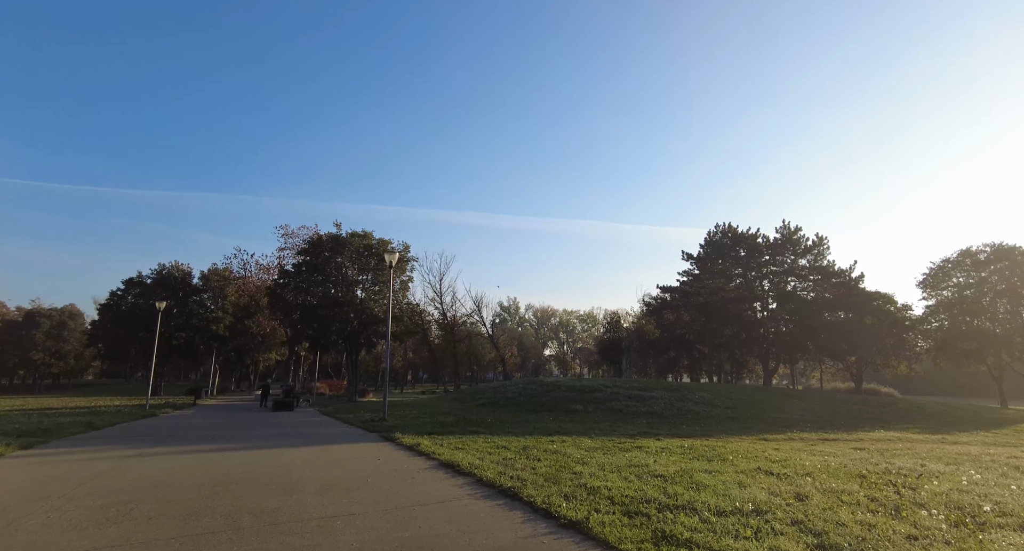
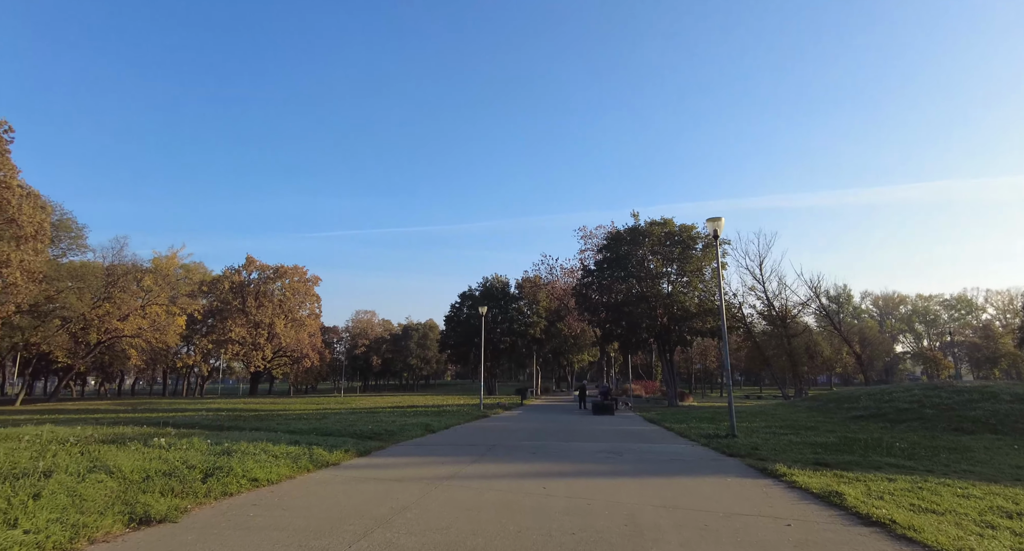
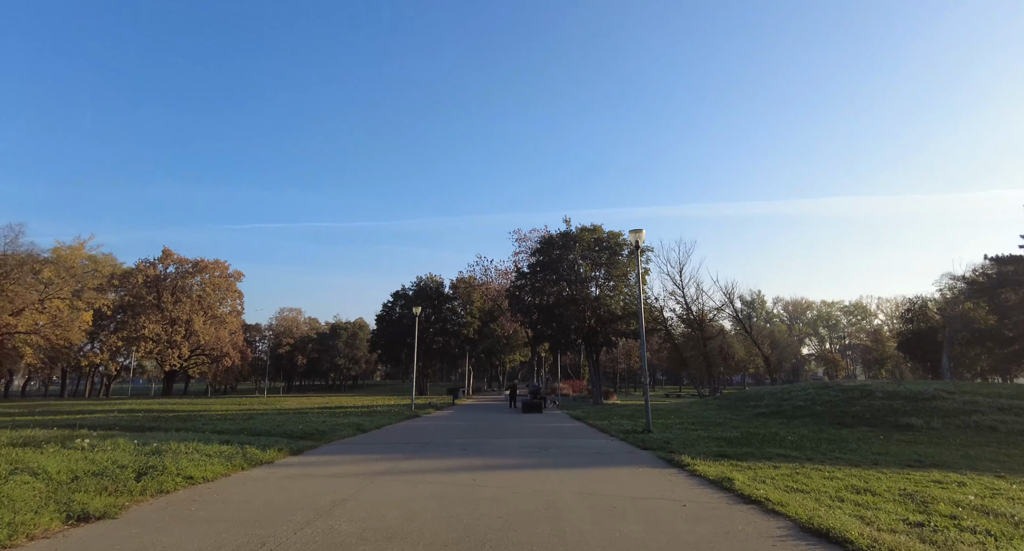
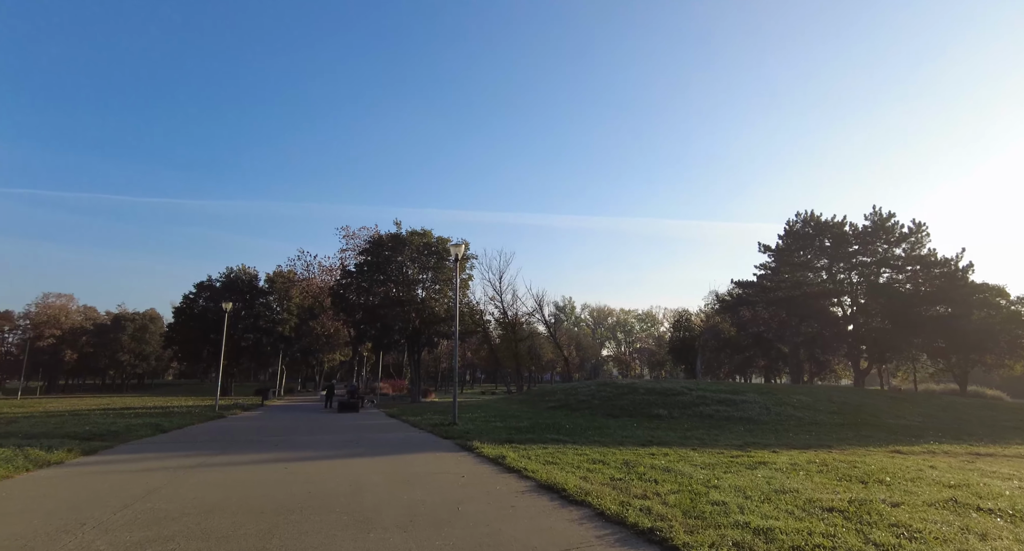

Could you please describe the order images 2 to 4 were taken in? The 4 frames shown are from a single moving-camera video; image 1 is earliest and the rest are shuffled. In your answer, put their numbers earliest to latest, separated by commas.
4, 3, 2
